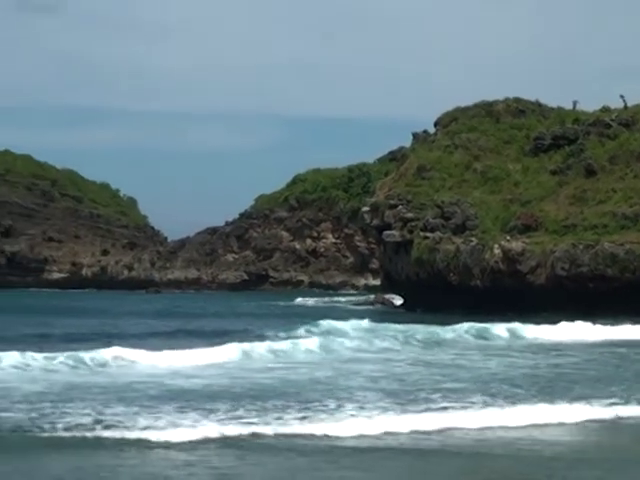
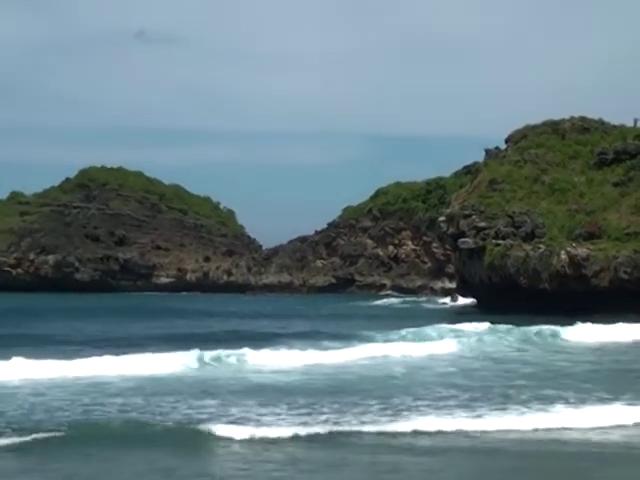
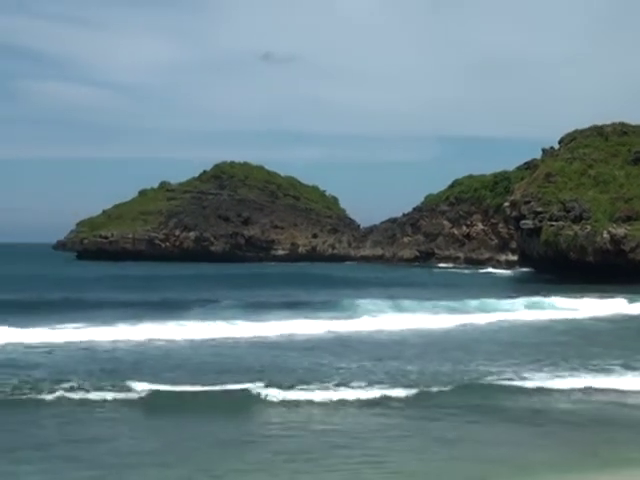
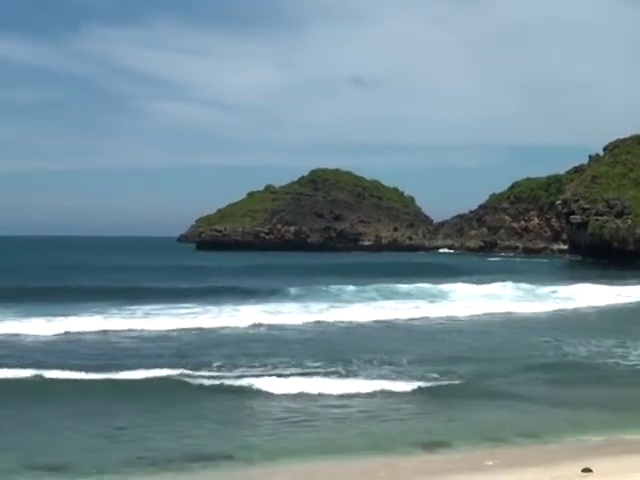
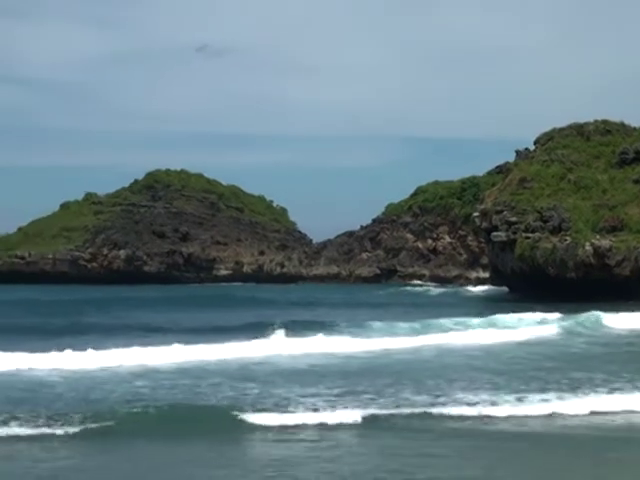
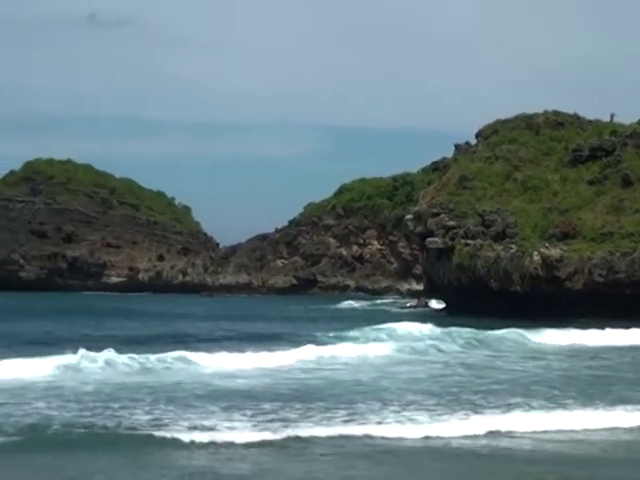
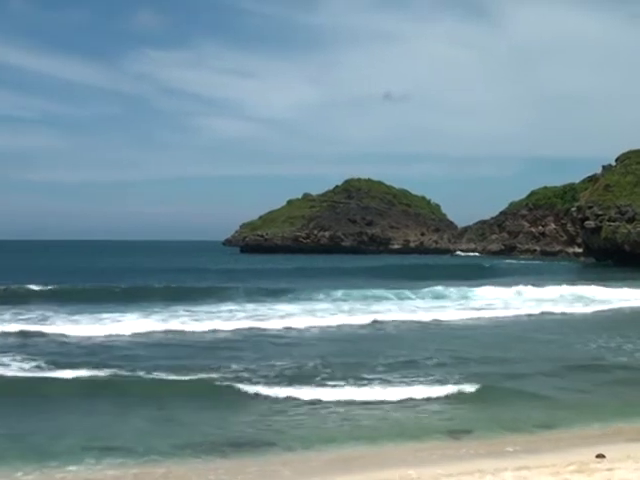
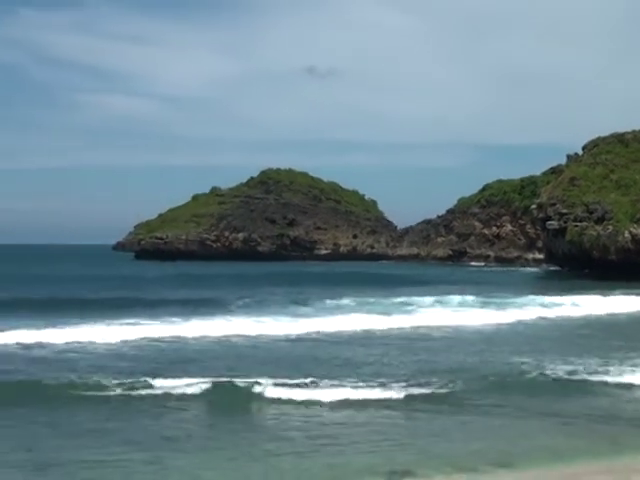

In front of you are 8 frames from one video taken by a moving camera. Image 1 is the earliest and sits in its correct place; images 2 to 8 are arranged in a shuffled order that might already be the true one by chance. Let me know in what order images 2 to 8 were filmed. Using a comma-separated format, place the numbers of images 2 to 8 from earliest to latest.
6, 2, 5, 3, 8, 4, 7
